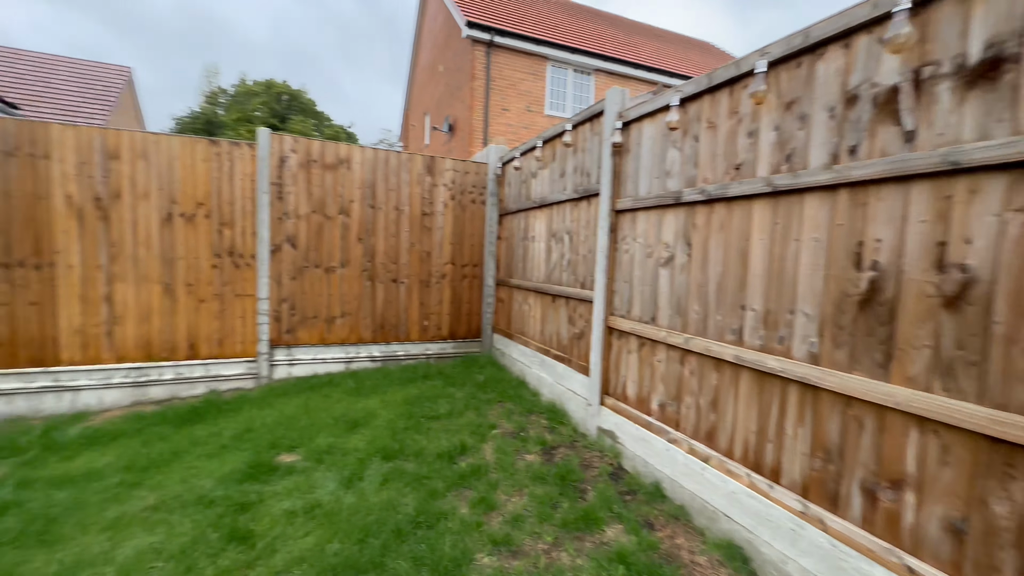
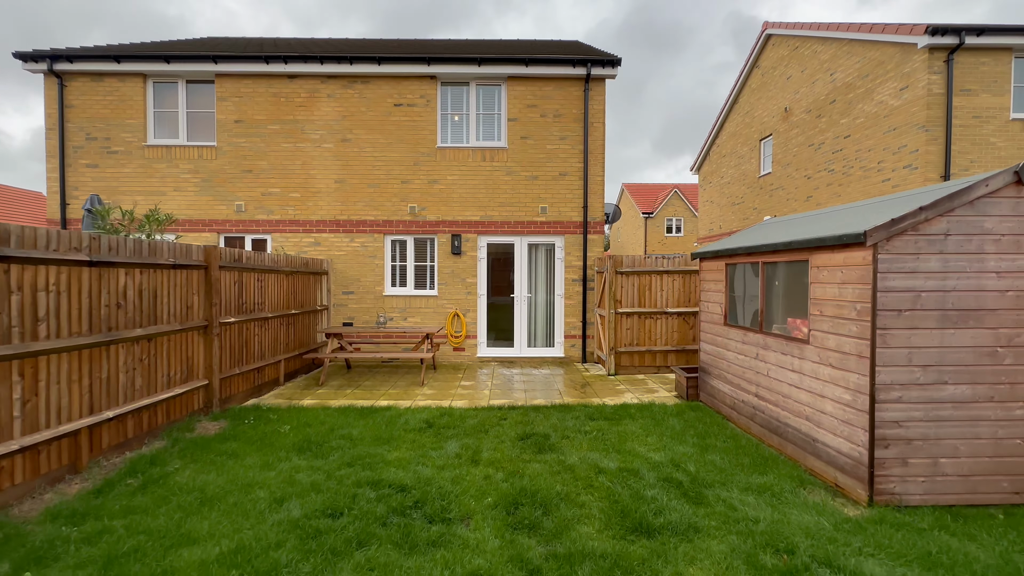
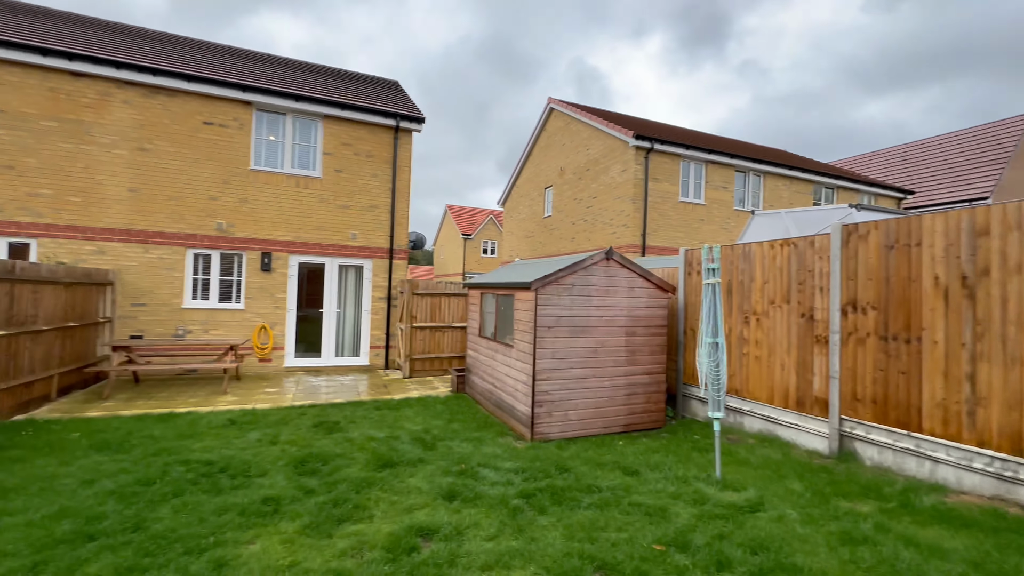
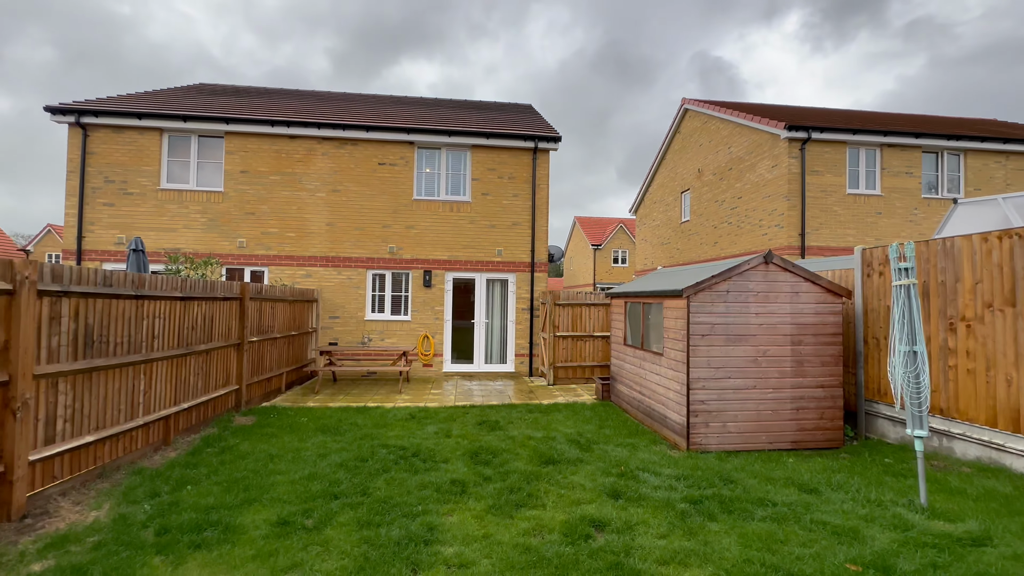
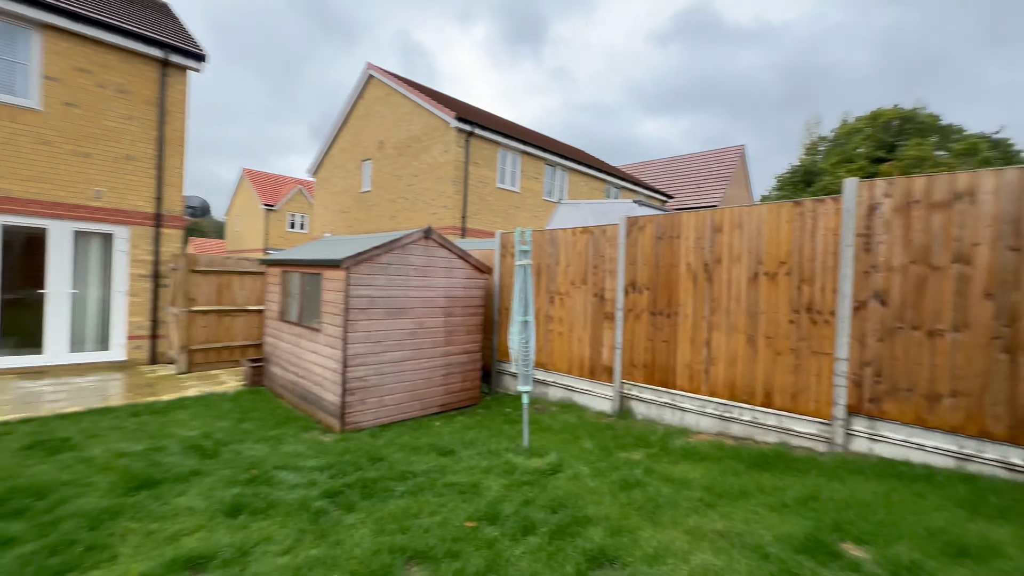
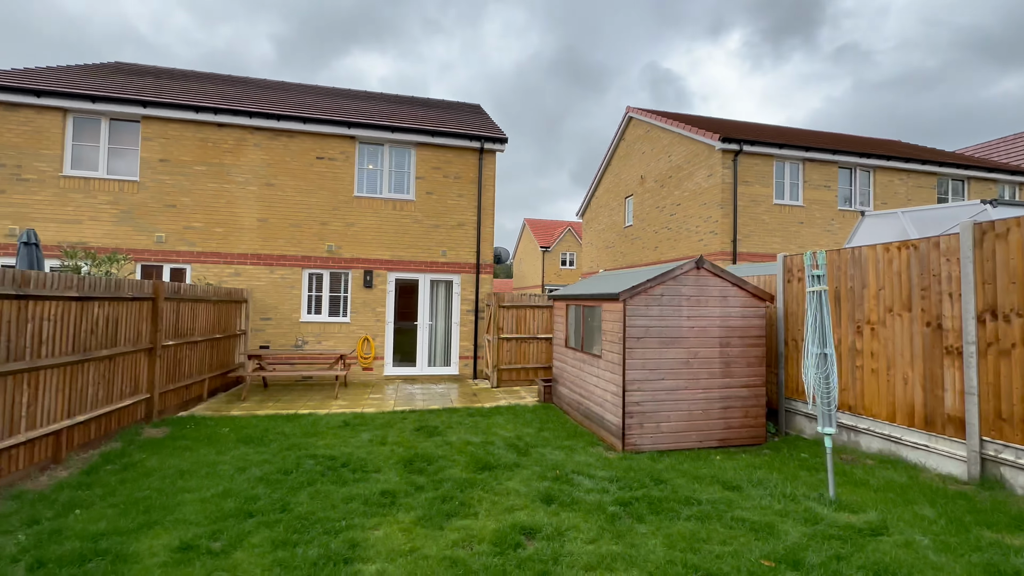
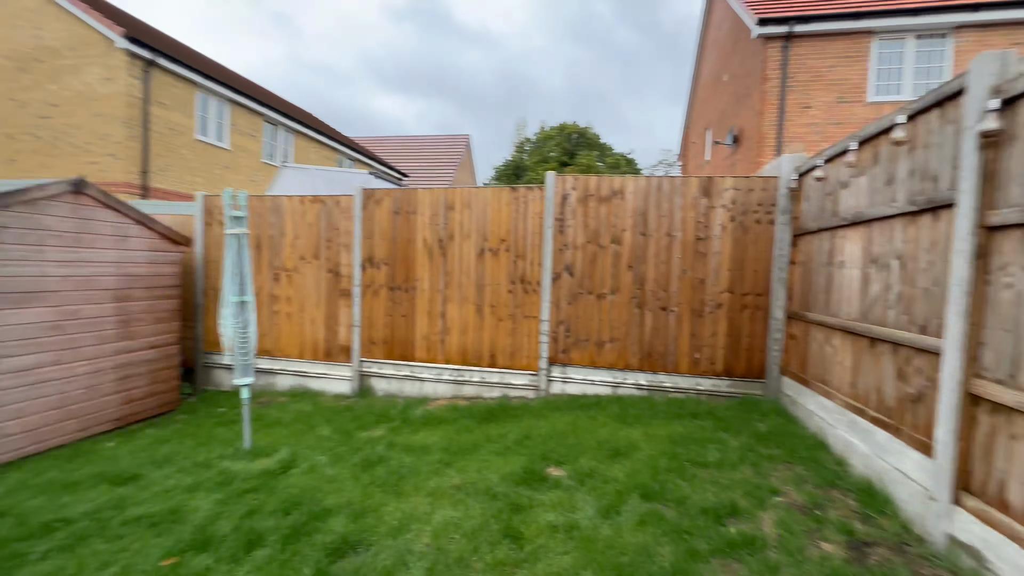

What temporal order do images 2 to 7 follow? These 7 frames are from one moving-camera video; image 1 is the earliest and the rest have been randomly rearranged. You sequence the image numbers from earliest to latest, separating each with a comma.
7, 5, 3, 6, 4, 2
